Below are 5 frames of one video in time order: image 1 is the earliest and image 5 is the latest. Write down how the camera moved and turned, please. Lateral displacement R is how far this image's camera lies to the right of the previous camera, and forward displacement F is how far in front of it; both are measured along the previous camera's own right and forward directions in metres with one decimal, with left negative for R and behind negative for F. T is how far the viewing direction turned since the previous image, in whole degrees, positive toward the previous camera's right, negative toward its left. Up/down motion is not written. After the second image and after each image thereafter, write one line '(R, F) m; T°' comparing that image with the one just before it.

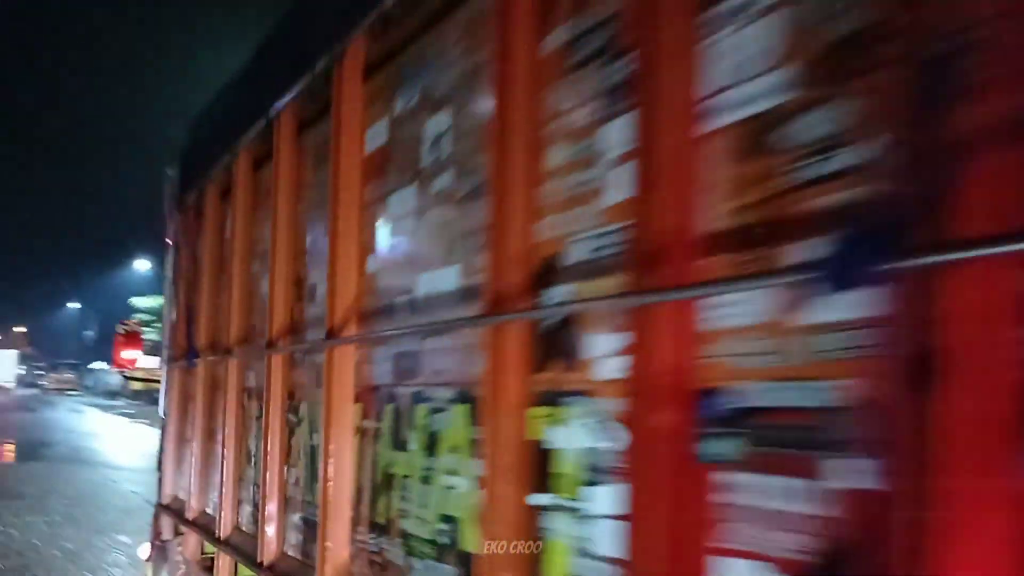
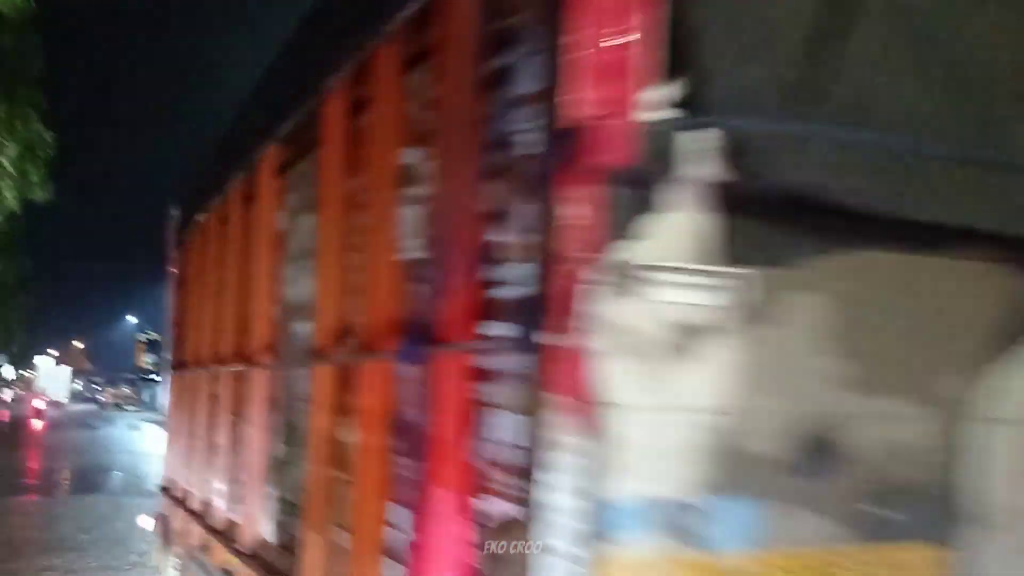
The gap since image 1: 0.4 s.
(+0.1, +0.1) m; -3°
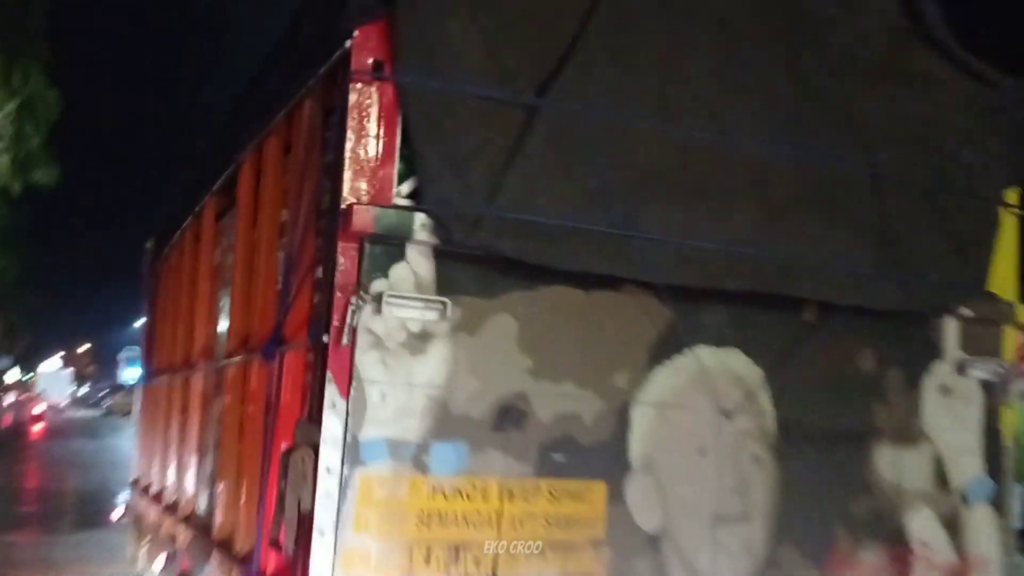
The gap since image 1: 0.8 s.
(+0.5, -0.9) m; 0°
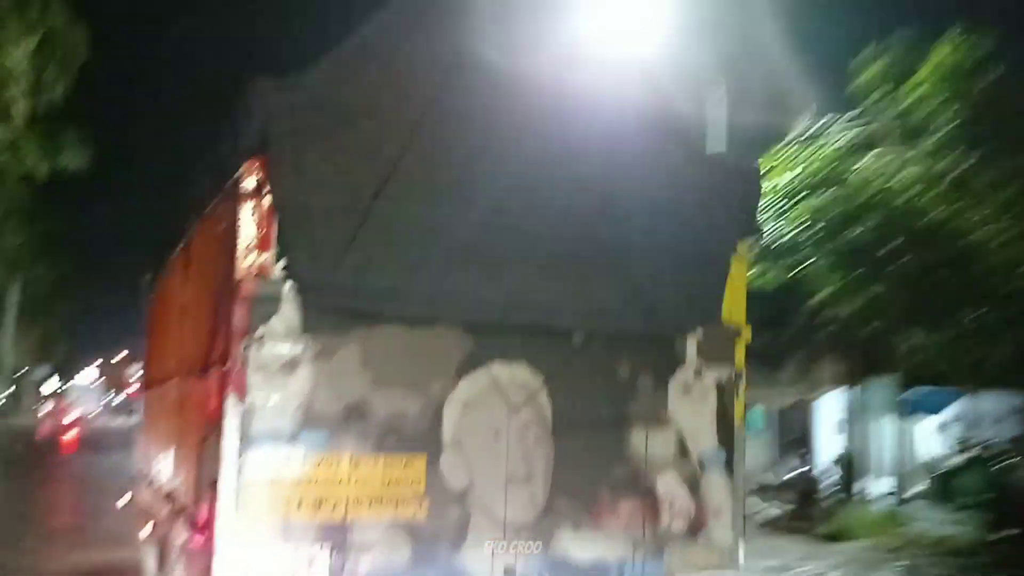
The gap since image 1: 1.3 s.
(+0.6, -1.3) m; -1°
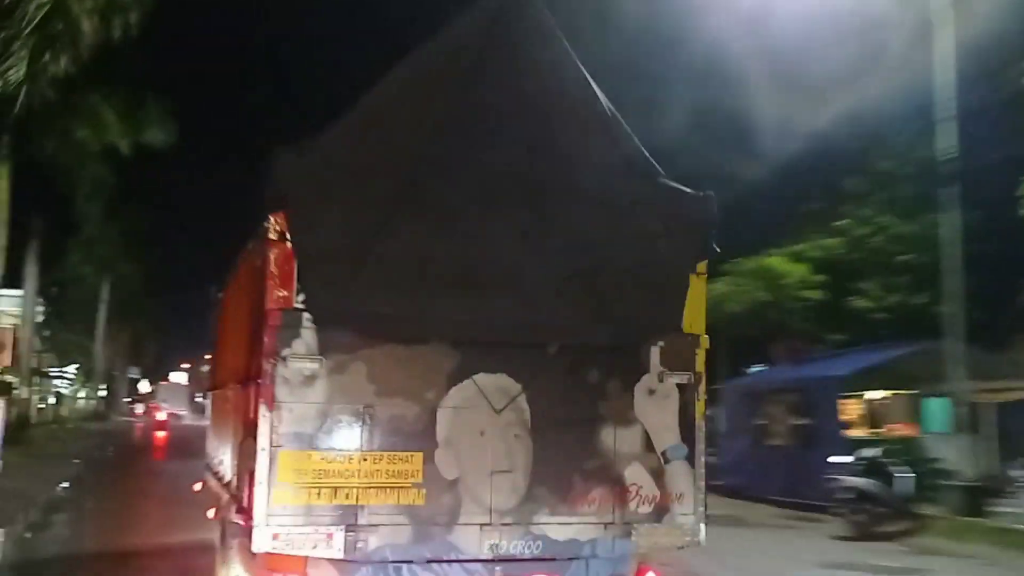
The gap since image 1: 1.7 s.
(+0.4, -0.8) m; -4°
